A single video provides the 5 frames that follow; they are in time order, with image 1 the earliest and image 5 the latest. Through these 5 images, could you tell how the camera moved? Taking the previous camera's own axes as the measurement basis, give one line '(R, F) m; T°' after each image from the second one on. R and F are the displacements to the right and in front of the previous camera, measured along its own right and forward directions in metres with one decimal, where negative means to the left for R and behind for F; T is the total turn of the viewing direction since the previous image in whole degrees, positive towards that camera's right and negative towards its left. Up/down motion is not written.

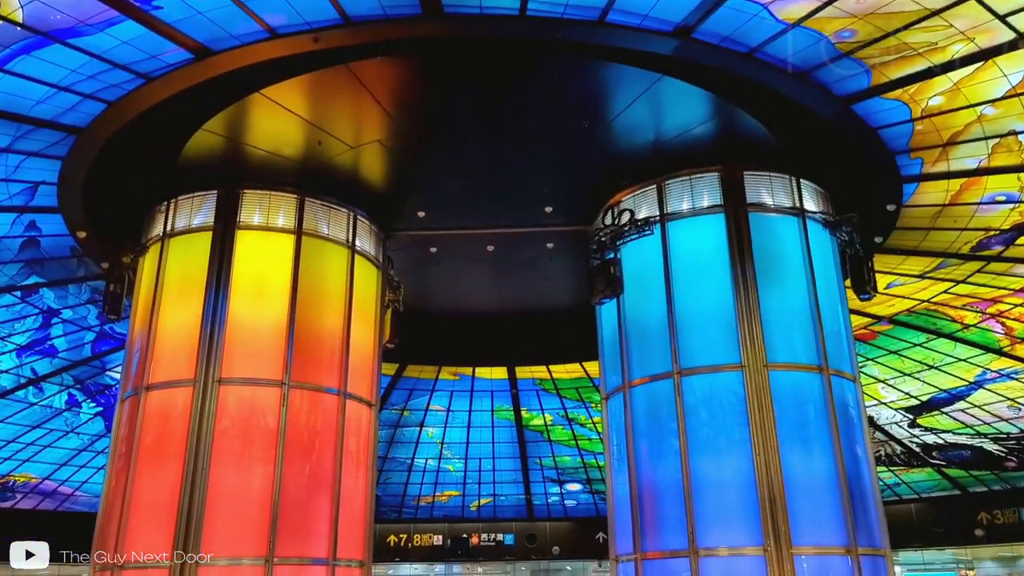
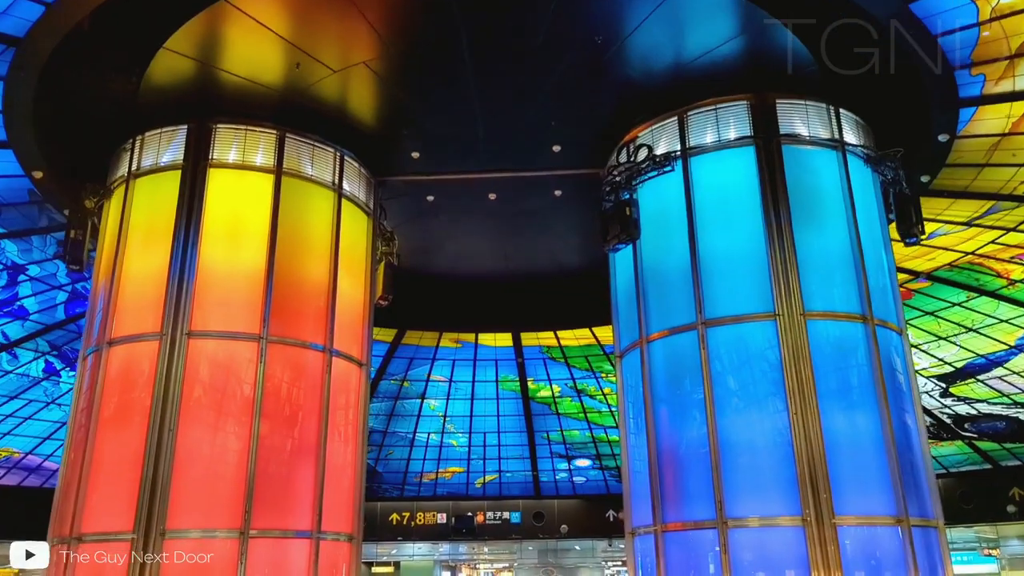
(0.0, +1.2) m; 0°
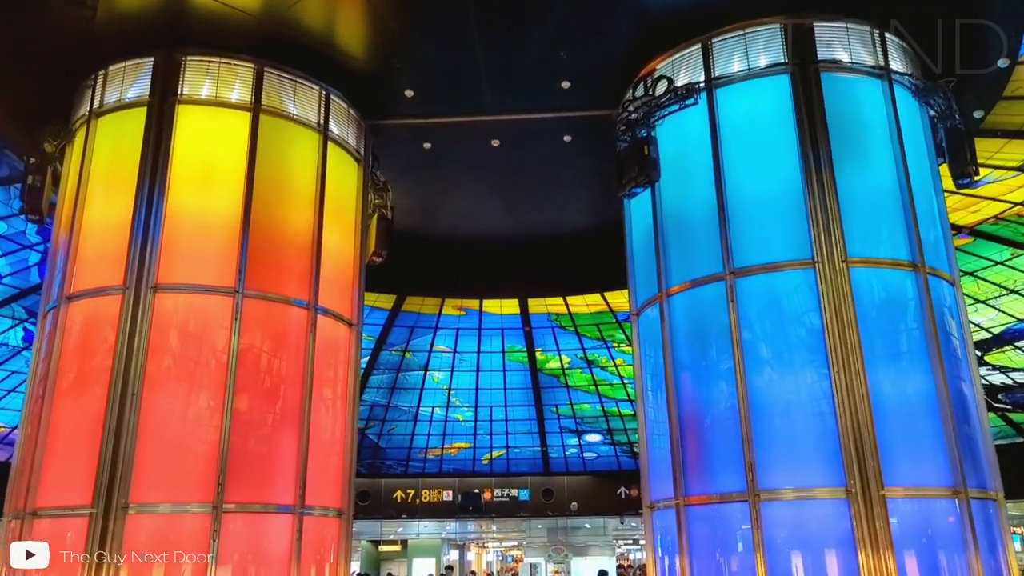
(+0.1, +1.1) m; -1°
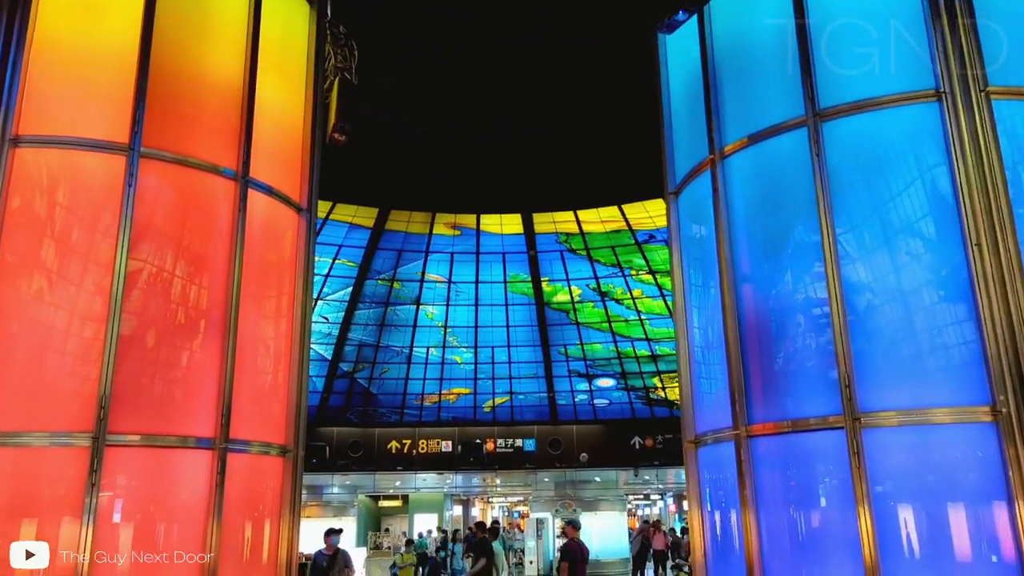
(+0.1, +2.4) m; 0°
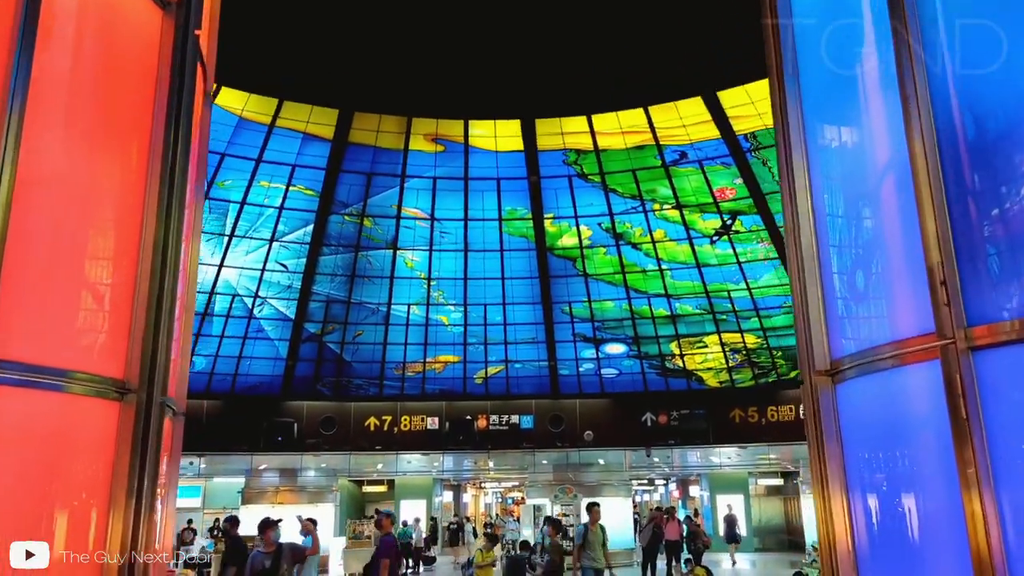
(0.0, +3.0) m; 0°
